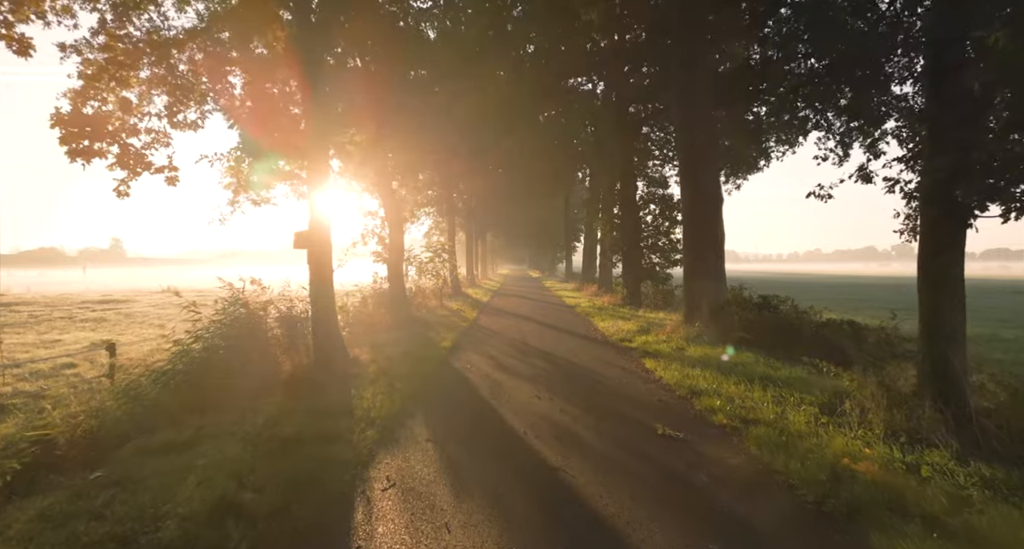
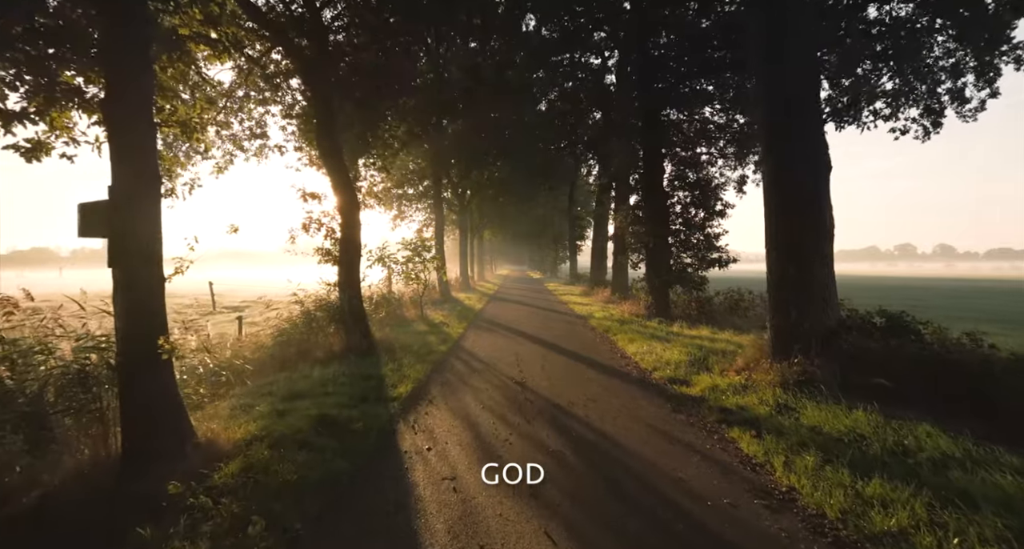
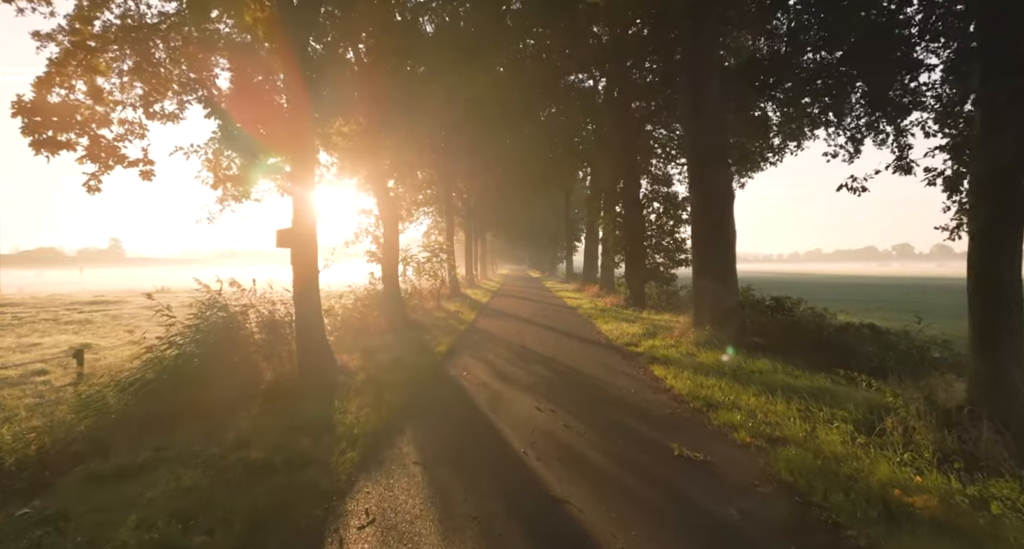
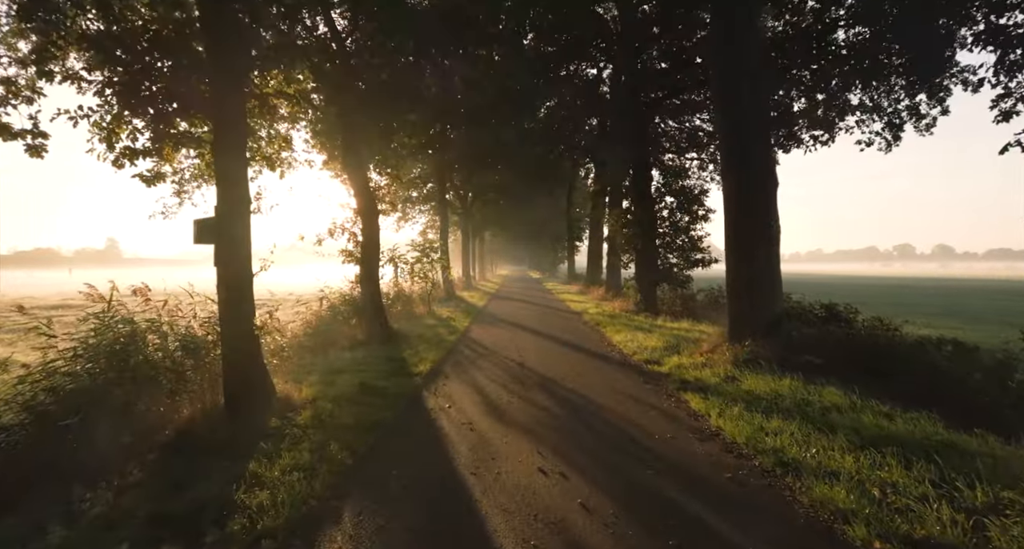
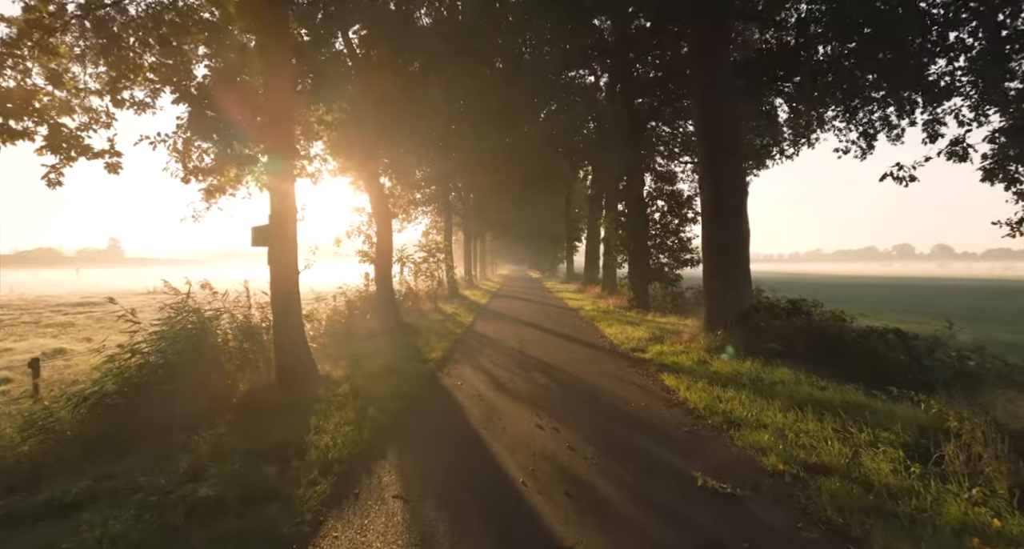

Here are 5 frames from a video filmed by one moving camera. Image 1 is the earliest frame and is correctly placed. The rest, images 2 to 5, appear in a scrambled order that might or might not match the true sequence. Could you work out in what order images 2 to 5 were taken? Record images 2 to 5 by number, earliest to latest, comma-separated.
3, 5, 4, 2
